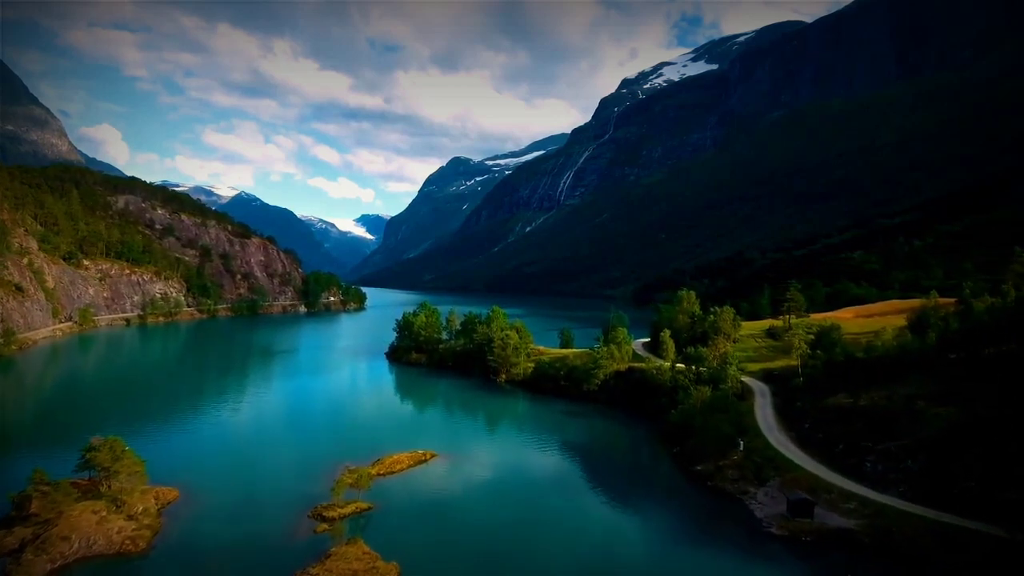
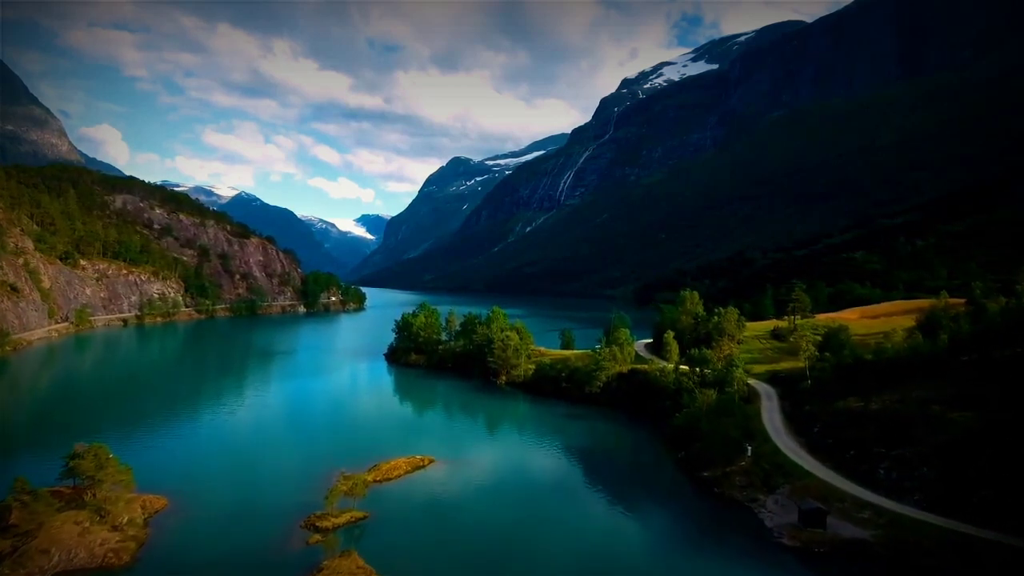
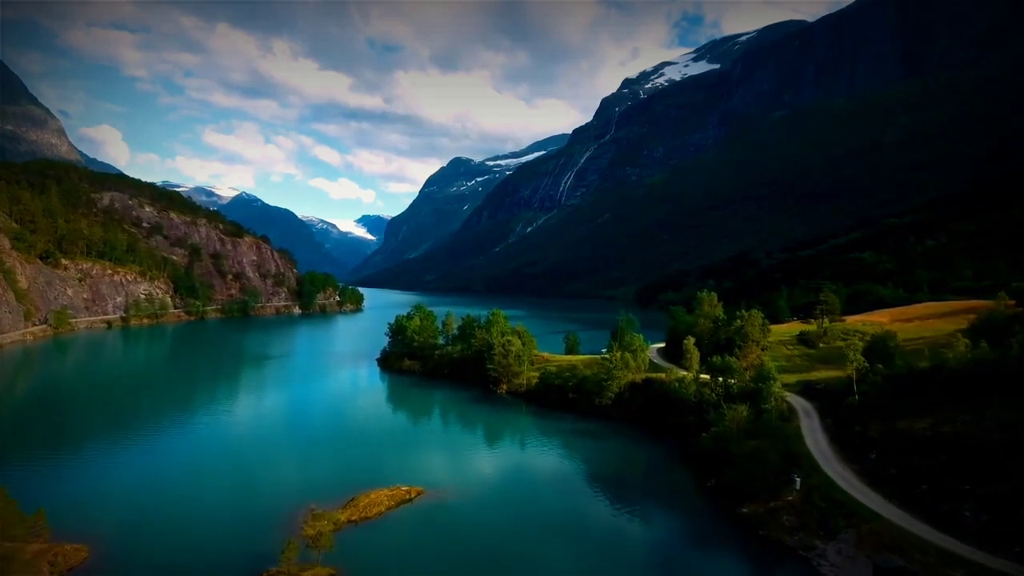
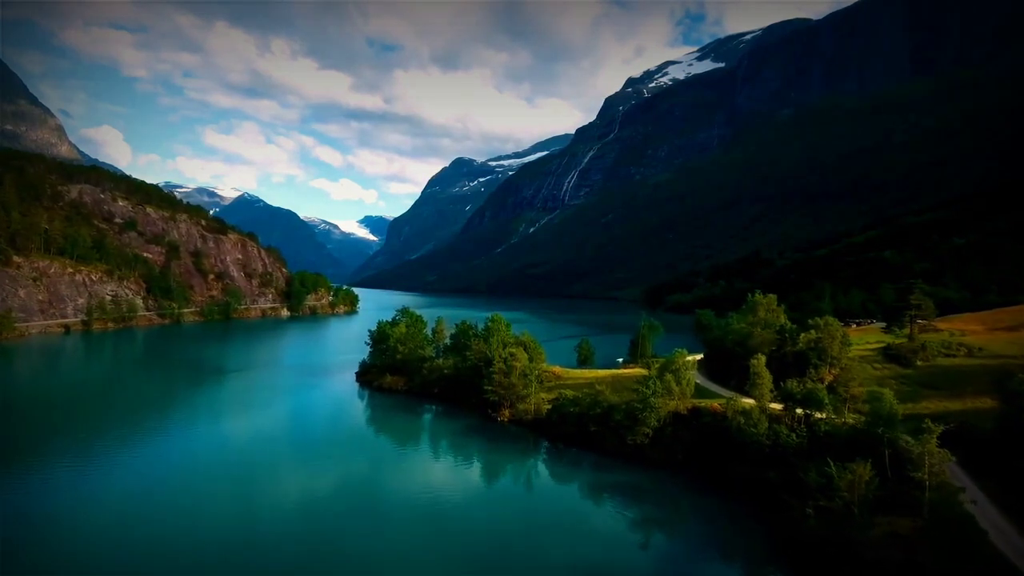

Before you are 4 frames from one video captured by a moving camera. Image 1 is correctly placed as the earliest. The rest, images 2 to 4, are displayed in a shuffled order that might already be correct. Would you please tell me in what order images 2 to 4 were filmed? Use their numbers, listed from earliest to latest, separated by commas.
2, 3, 4
